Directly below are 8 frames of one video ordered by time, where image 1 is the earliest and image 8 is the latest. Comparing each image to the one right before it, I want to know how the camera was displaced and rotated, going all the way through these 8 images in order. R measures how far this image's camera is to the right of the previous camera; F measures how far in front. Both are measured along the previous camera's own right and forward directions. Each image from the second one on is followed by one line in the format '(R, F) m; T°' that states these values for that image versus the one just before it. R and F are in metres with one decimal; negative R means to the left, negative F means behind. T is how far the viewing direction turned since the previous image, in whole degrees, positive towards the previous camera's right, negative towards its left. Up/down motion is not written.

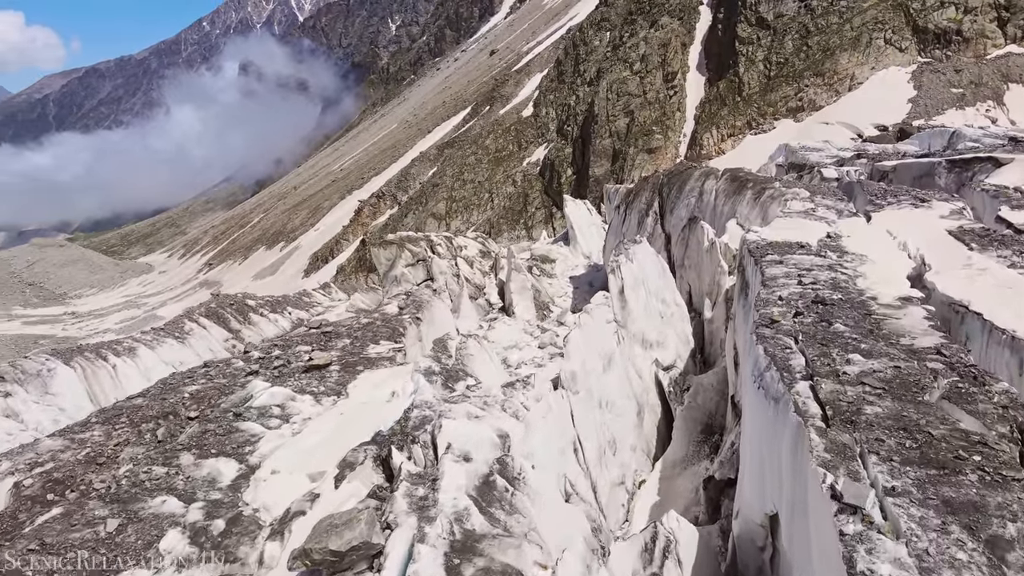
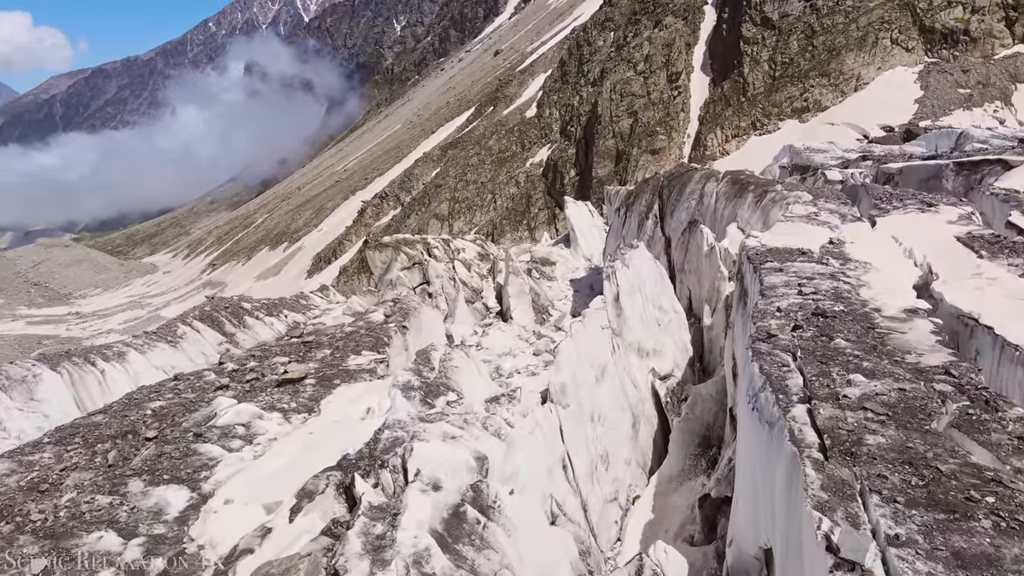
(+0.2, +0.3) m; 0°
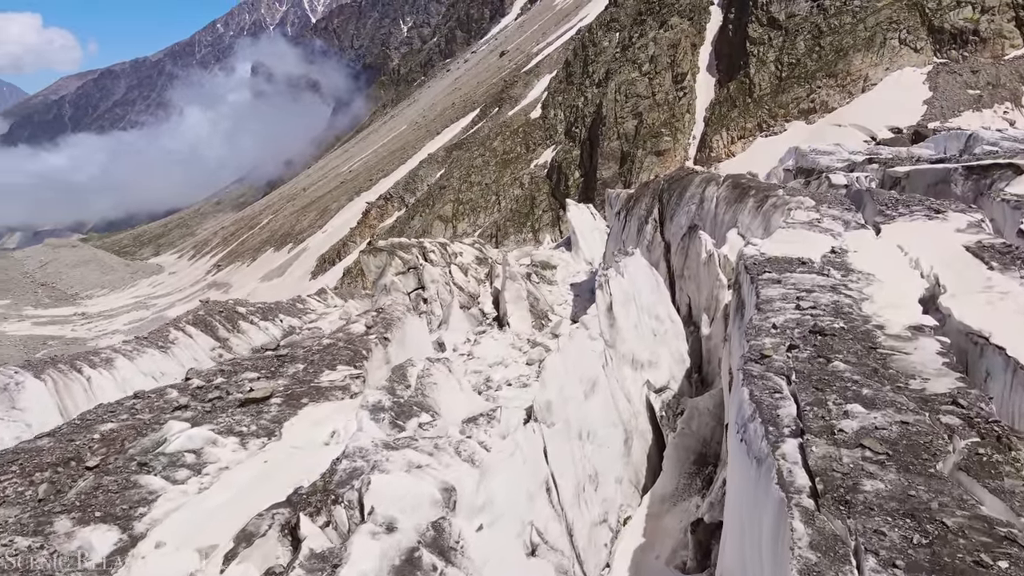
(+0.2, +0.4) m; -1°
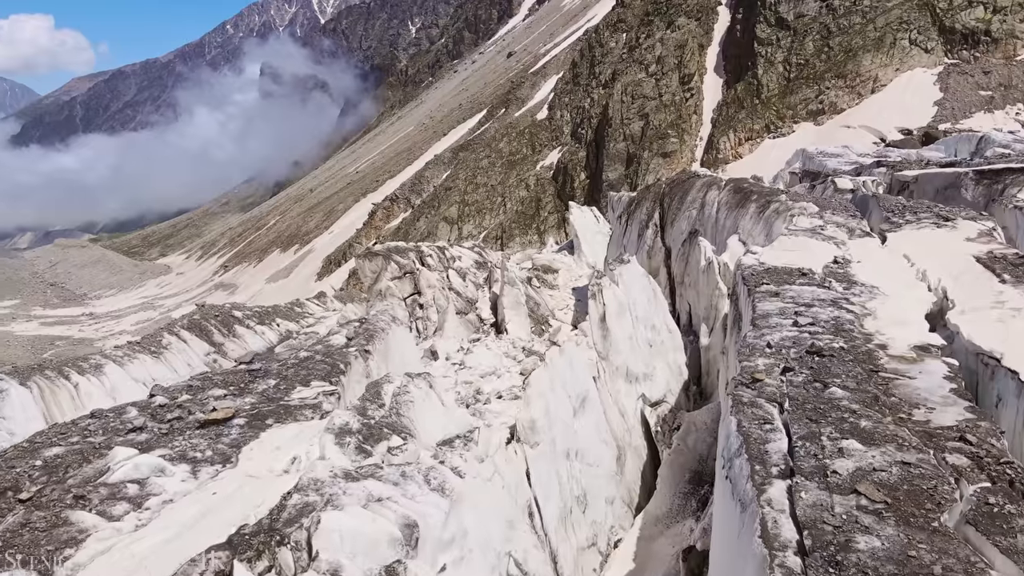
(+0.2, +0.4) m; -1°
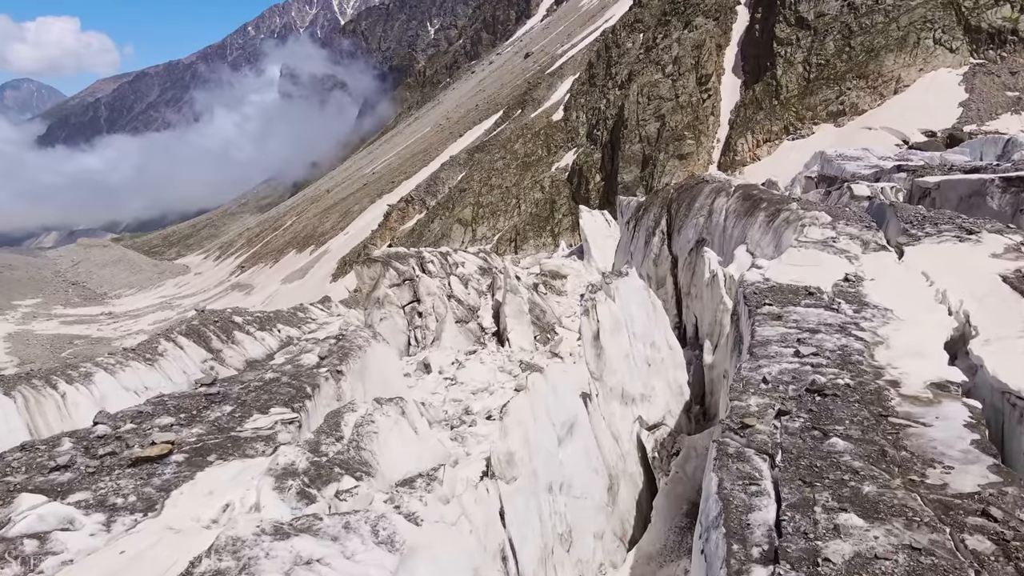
(+0.3, +0.6) m; -1°
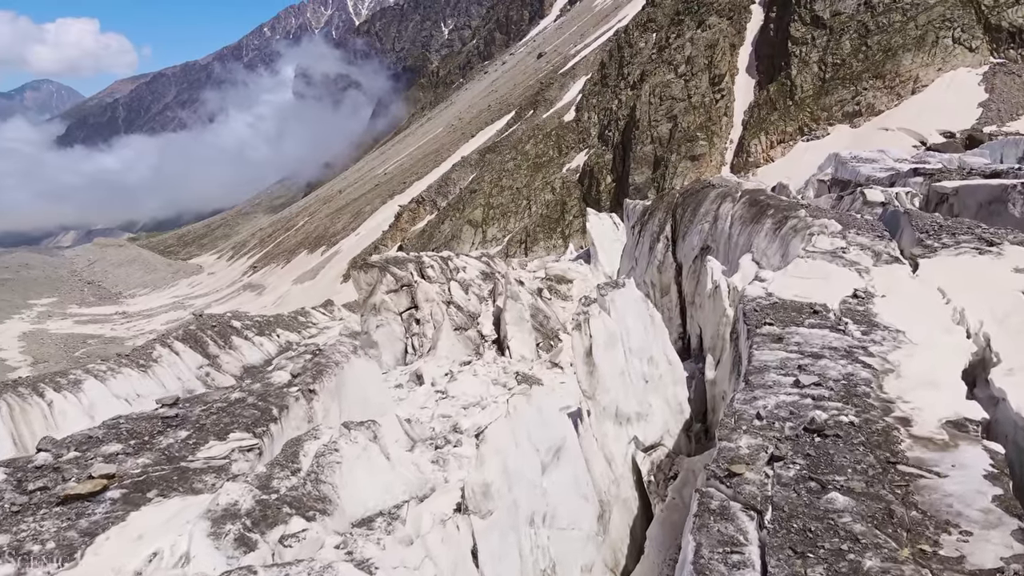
(+0.3, +0.5) m; -1°
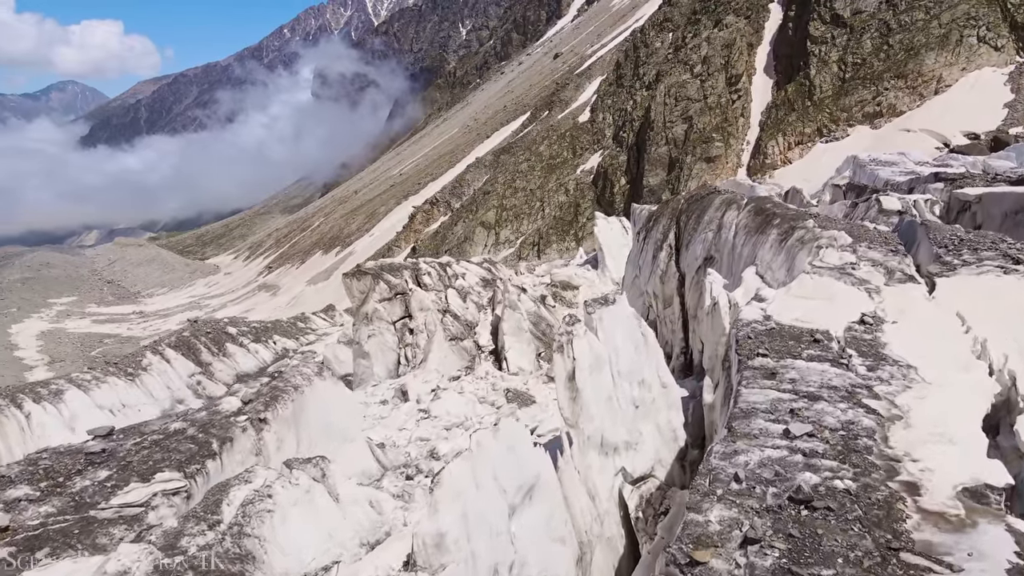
(+0.4, +0.6) m; -1°
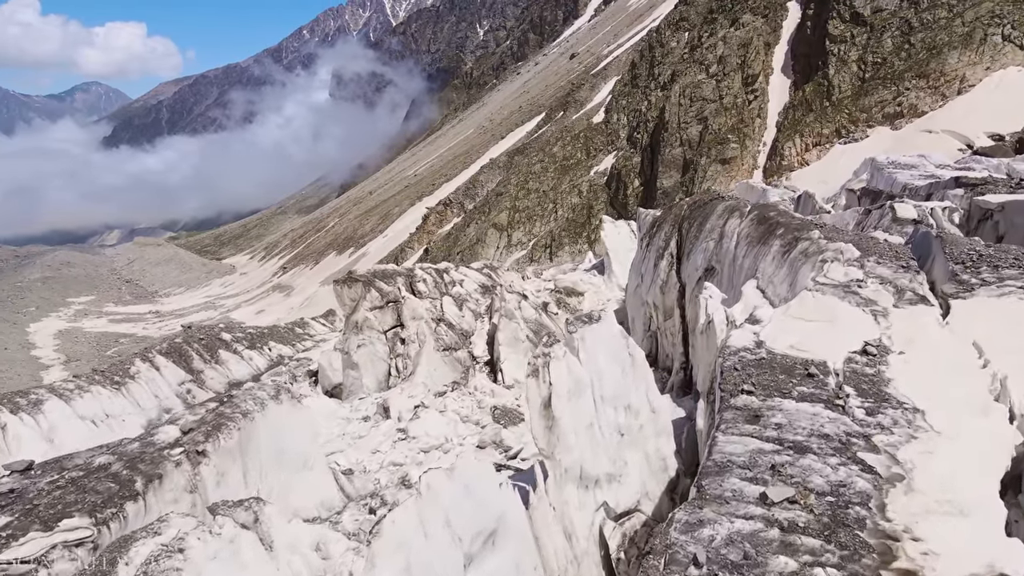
(+0.4, +0.6) m; -1°
